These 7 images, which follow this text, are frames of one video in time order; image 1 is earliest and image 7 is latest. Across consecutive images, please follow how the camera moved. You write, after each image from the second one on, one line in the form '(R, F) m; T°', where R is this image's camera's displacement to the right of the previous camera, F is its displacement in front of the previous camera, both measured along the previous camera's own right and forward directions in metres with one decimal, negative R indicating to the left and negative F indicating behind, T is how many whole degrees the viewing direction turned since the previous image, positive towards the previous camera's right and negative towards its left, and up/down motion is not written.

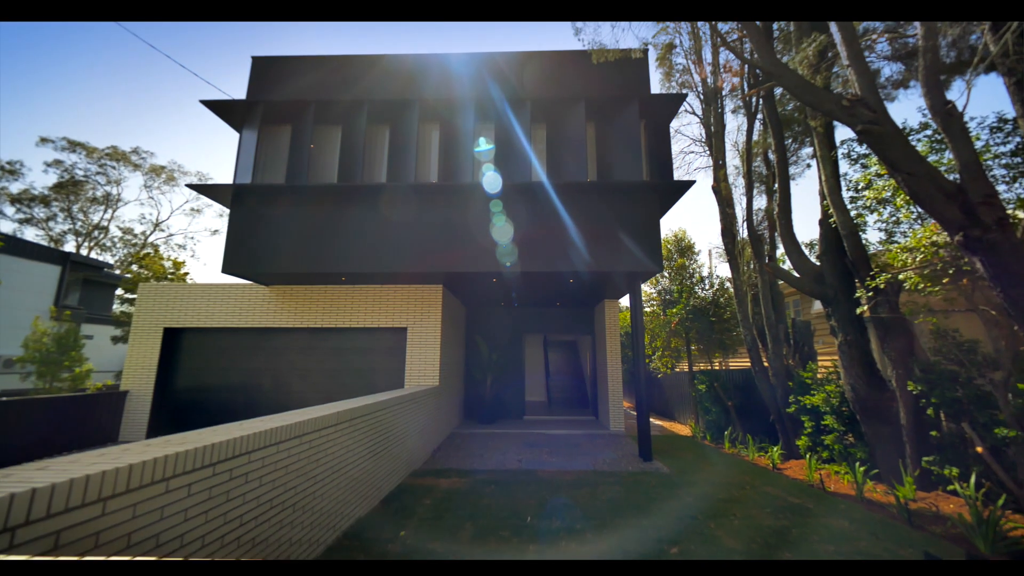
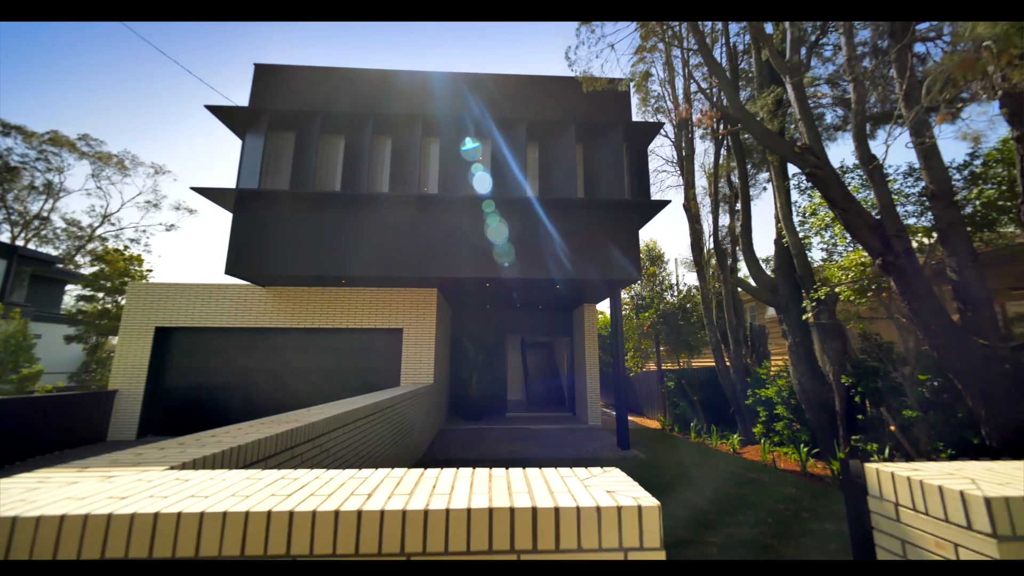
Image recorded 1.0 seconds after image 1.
(-0.5, -0.6) m; +5°
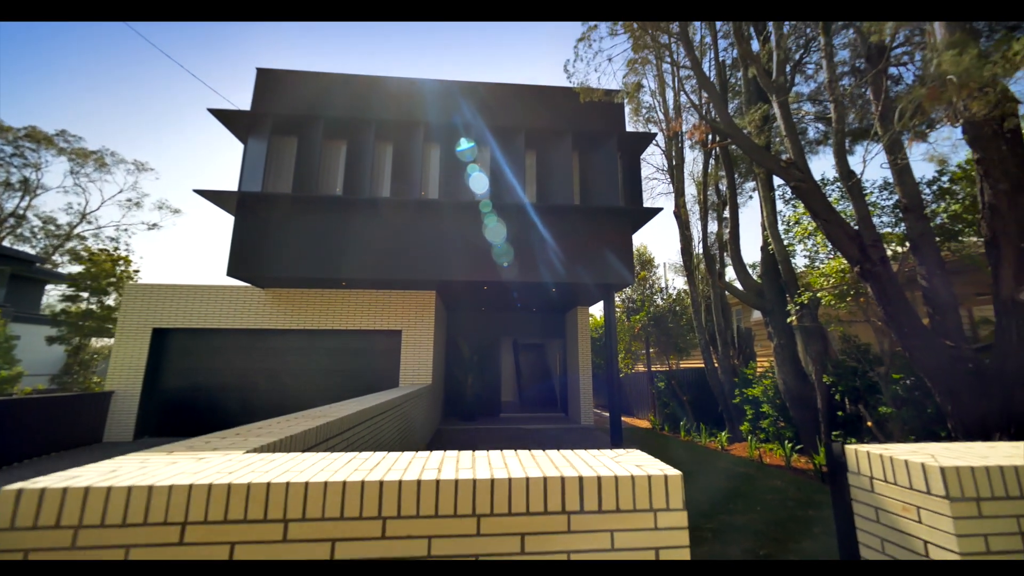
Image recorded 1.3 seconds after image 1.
(-0.2, -0.2) m; +2°
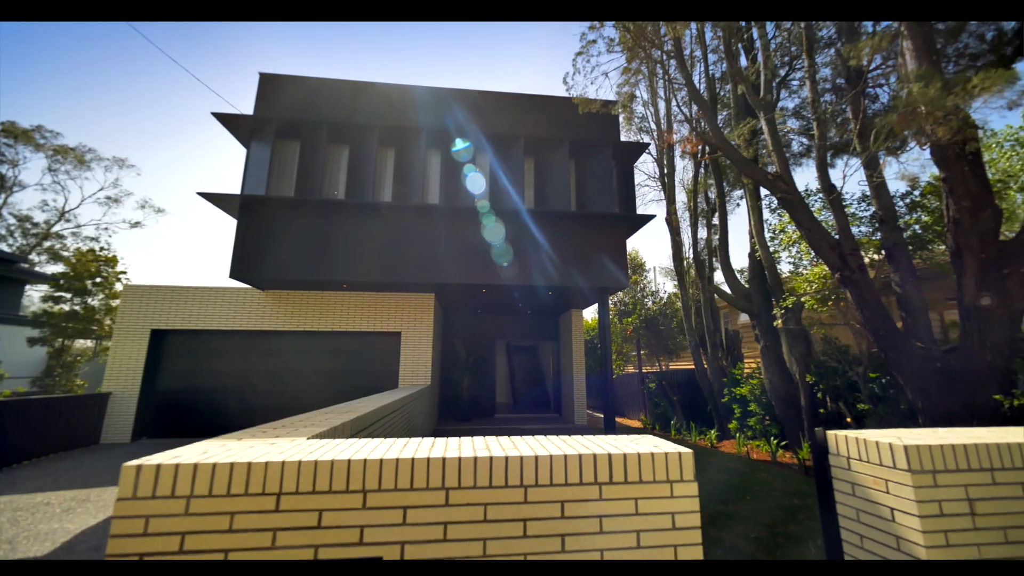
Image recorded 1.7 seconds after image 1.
(-0.2, -0.2) m; +2°
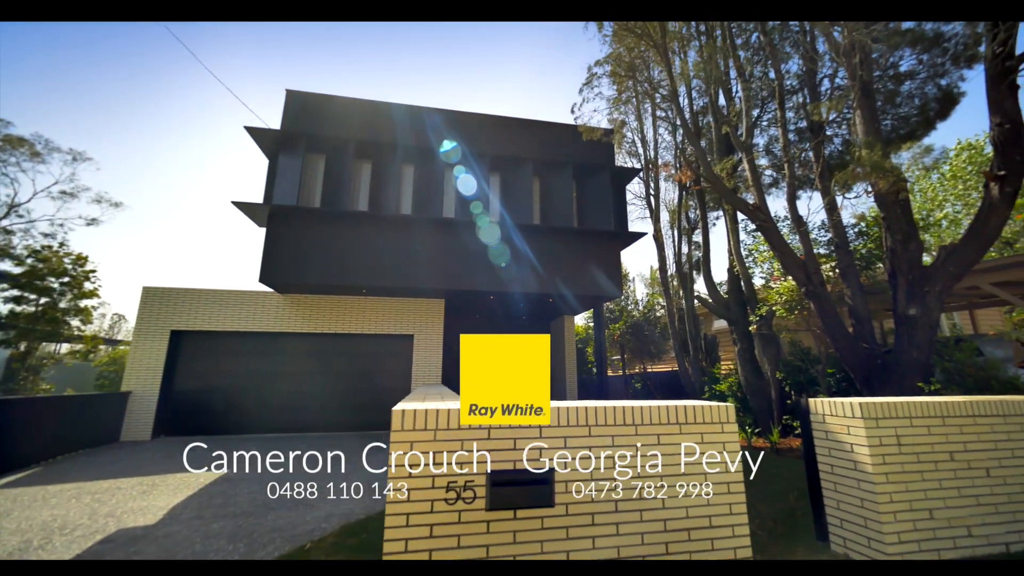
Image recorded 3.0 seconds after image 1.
(-0.8, -0.8) m; +4°
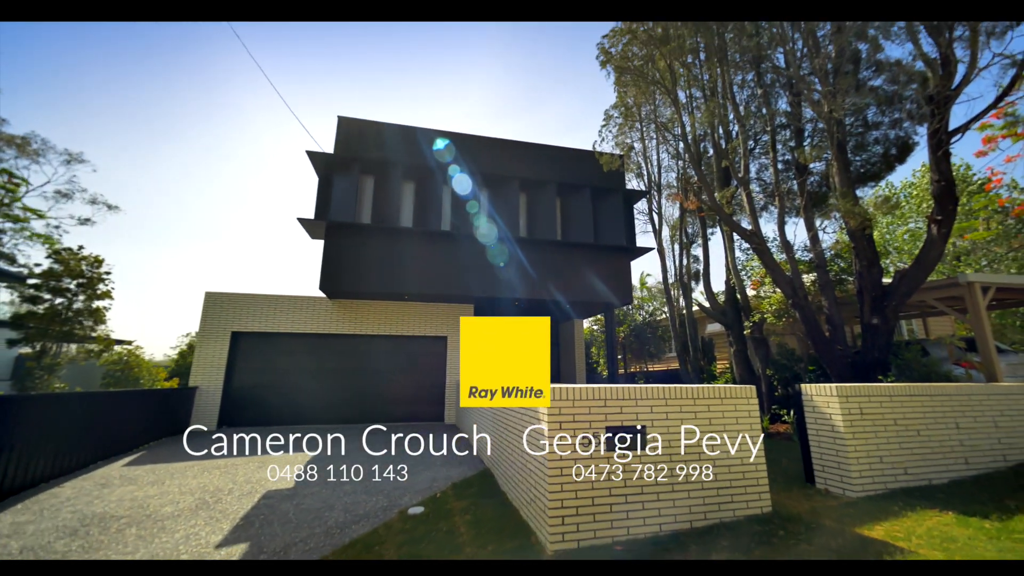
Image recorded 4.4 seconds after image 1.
(-1.0, -1.1) m; +2°
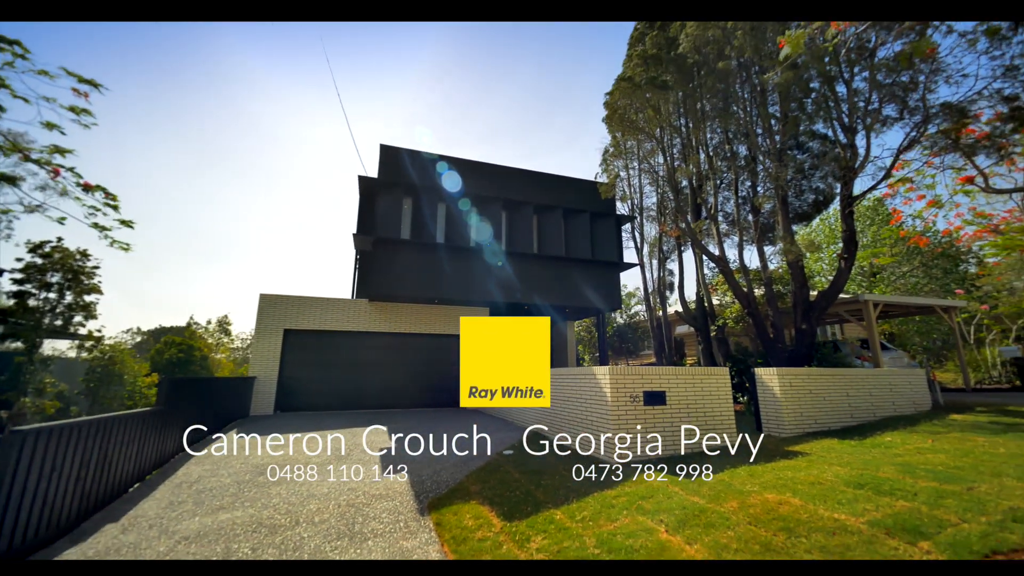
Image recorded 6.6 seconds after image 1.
(-1.4, -1.8) m; +5°
